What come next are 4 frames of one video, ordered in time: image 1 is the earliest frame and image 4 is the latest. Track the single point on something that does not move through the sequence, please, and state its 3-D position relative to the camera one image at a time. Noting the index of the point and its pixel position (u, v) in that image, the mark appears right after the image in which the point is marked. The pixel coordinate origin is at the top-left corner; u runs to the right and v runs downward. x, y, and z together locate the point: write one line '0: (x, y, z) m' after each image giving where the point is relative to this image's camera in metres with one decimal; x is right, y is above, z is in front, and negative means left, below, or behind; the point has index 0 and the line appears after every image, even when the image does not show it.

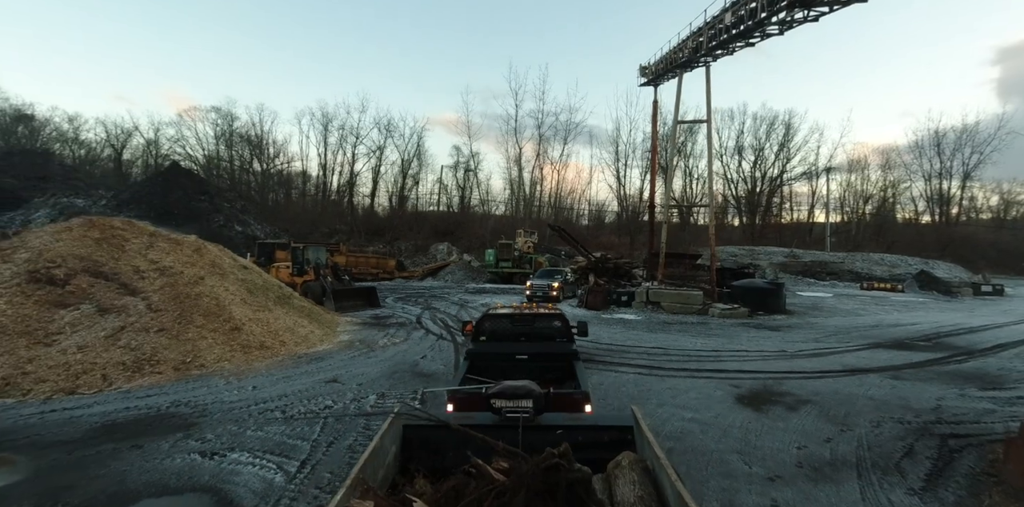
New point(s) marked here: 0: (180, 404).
0: (-5.1, -2.3, +7.6) m
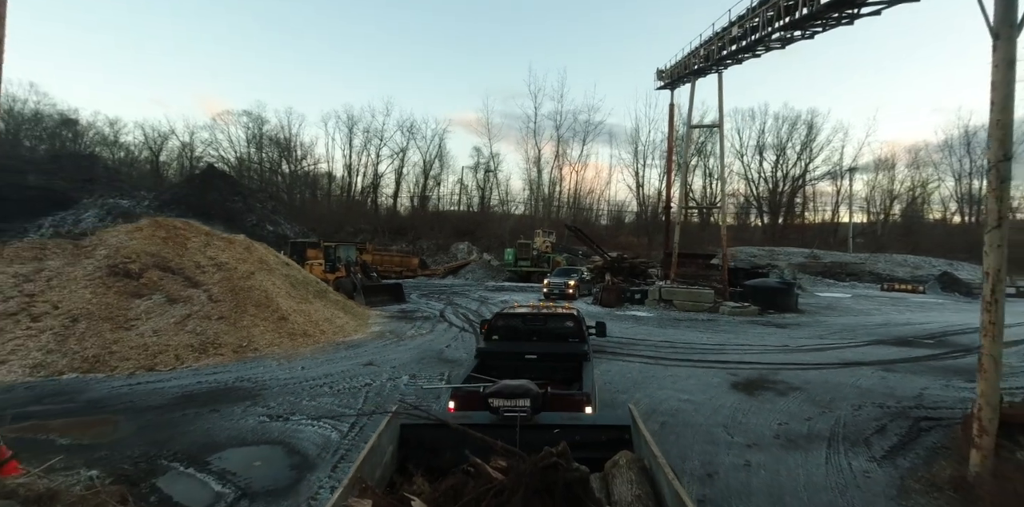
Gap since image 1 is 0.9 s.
0: (-4.9, -2.3, +8.9) m
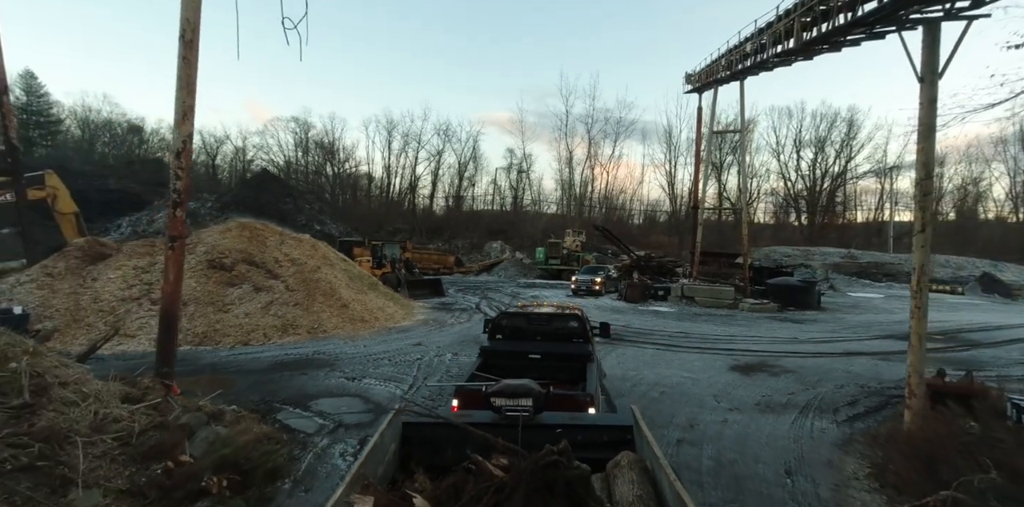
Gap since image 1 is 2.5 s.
0: (-4.3, -2.2, +10.9) m
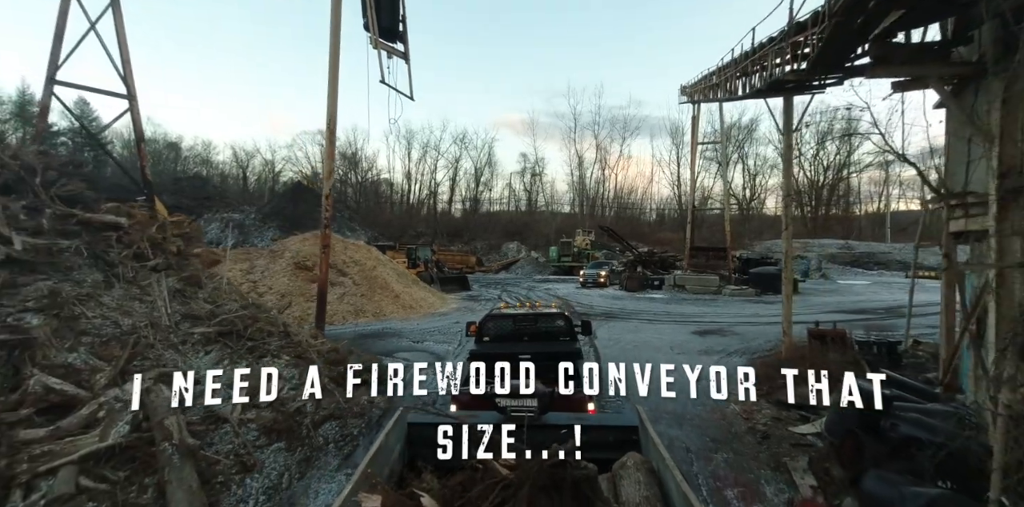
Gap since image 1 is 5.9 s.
0: (-3.8, -2.3, +14.9) m
